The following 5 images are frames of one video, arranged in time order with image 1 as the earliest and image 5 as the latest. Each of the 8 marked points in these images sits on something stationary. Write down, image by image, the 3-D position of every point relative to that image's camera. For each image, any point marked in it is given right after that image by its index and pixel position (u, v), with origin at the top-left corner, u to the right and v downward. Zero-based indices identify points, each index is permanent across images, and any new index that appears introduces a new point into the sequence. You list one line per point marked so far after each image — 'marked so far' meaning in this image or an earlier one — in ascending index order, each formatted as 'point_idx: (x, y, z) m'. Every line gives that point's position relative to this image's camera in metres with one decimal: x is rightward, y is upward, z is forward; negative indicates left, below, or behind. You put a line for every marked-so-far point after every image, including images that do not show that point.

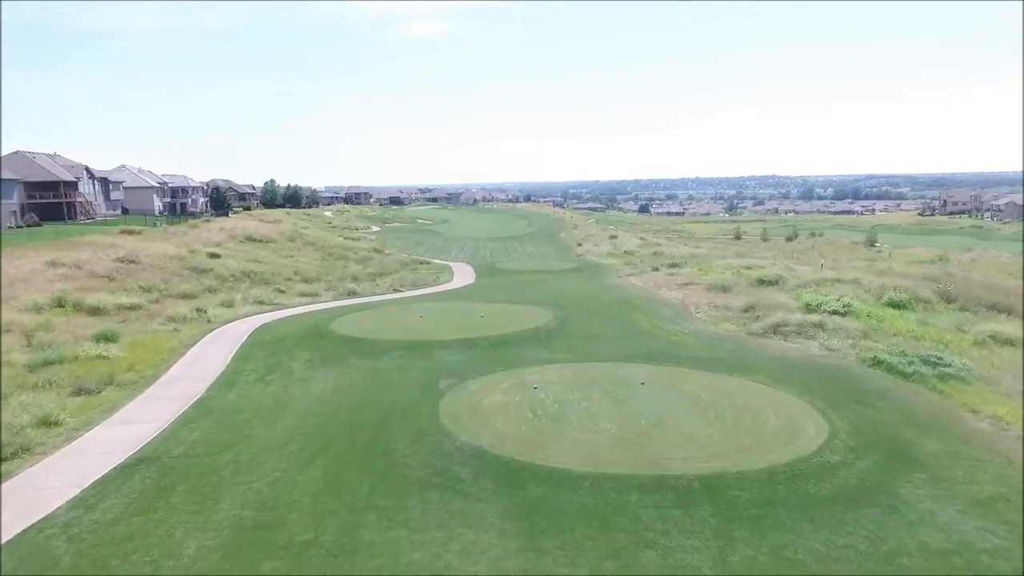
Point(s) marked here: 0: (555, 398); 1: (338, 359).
0: (+1.0, -2.5, +14.2) m
1: (-5.3, -2.2, +19.3) m
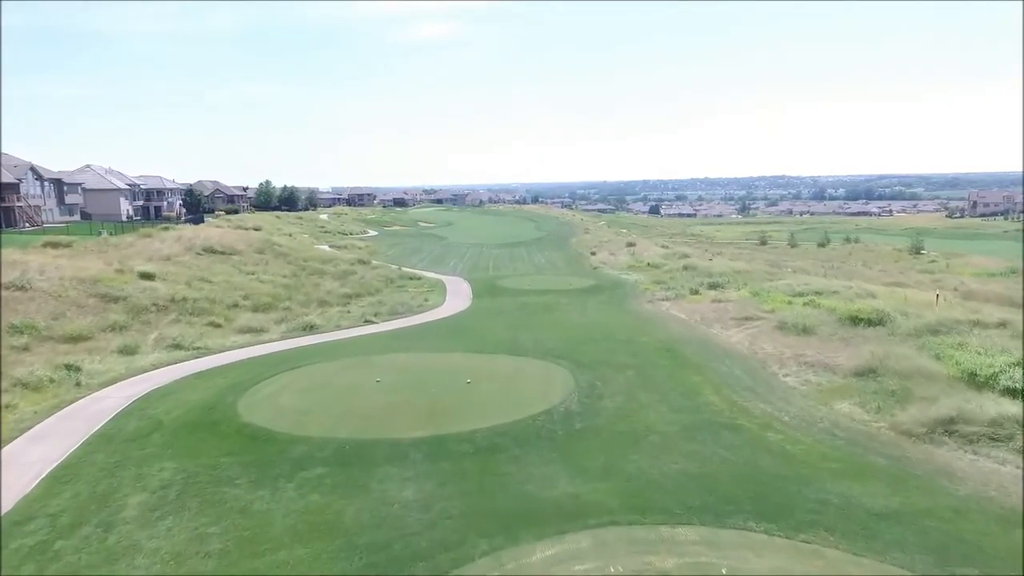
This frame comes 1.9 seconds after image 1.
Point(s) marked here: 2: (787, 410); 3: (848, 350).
0: (+0.9, -3.9, +6.1) m
1: (-5.3, -3.6, +11.3) m
2: (+6.4, -2.8, +14.7) m
3: (+10.1, -1.8, +18.9) m
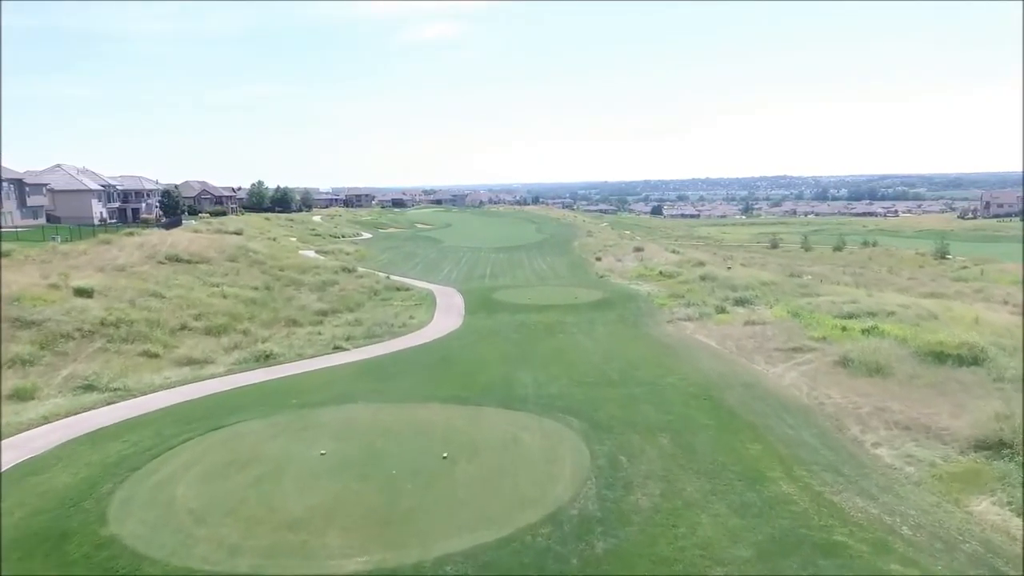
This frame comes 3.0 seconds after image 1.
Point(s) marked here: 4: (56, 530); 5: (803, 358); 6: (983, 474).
0: (+0.7, -4.7, +1.5) m
1: (-5.5, -4.4, +6.7) m
2: (+6.3, -3.6, +10.1) m
3: (+10.0, -2.6, +14.3) m
4: (-7.2, -3.8, +9.9) m
5: (+9.0, -2.1, +19.4) m
6: (+8.3, -3.3, +11.0) m
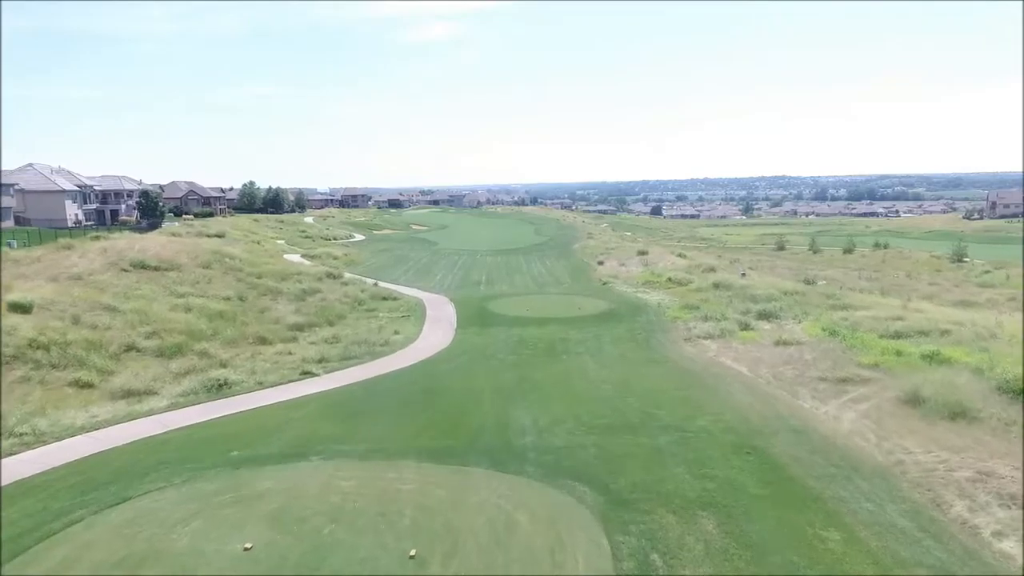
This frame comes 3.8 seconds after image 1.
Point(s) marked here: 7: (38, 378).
0: (+0.6, -5.2, -1.8) m
1: (-5.6, -4.9, +3.4) m
2: (+6.2, -4.1, +6.8) m
3: (+9.9, -3.1, +11.0) m
4: (-7.3, -4.4, +6.5) m
5: (+8.9, -2.6, +16.1) m
6: (+8.2, -3.8, +7.6) m
7: (-14.2, -2.7, +18.9) m
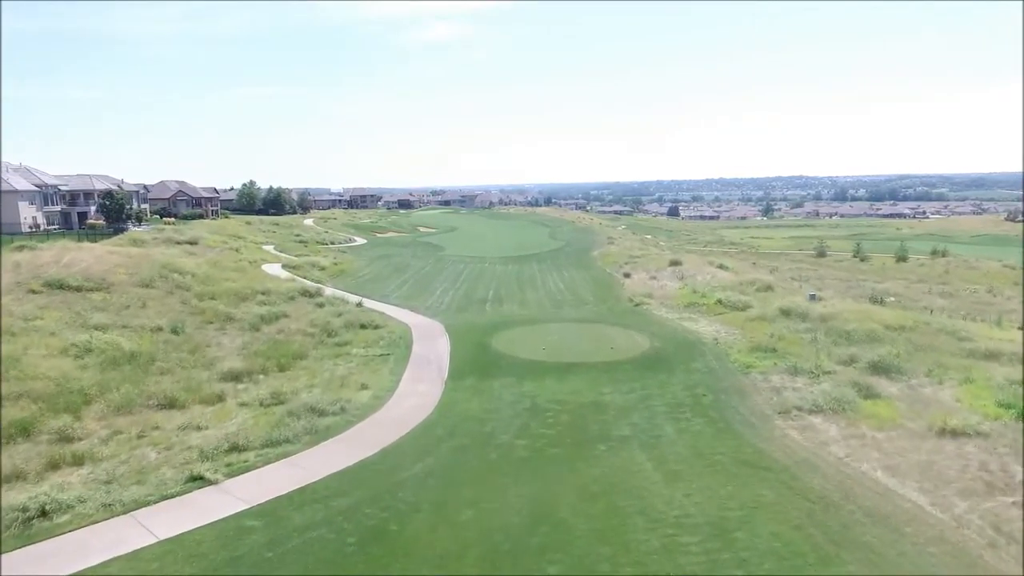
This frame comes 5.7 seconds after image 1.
0: (+0.3, -6.4, -9.9) m
1: (-5.8, -6.1, -4.6) m
2: (+6.1, -5.4, -1.4) m
3: (+9.9, -4.4, +2.8) m
4: (-7.4, -5.6, -1.4) m
5: (+9.0, -3.9, +7.9) m
6: (+8.1, -5.1, -0.6) m
7: (-14.0, -3.9, +11.2) m
